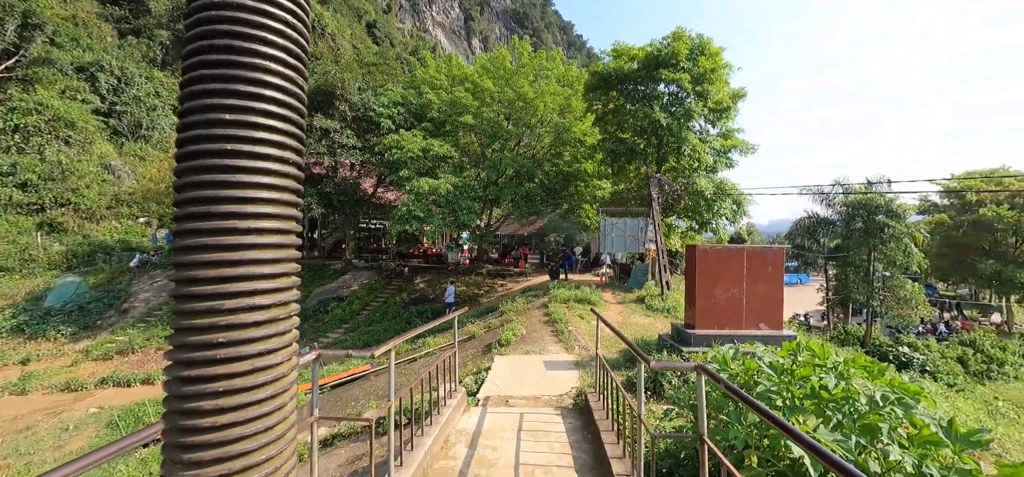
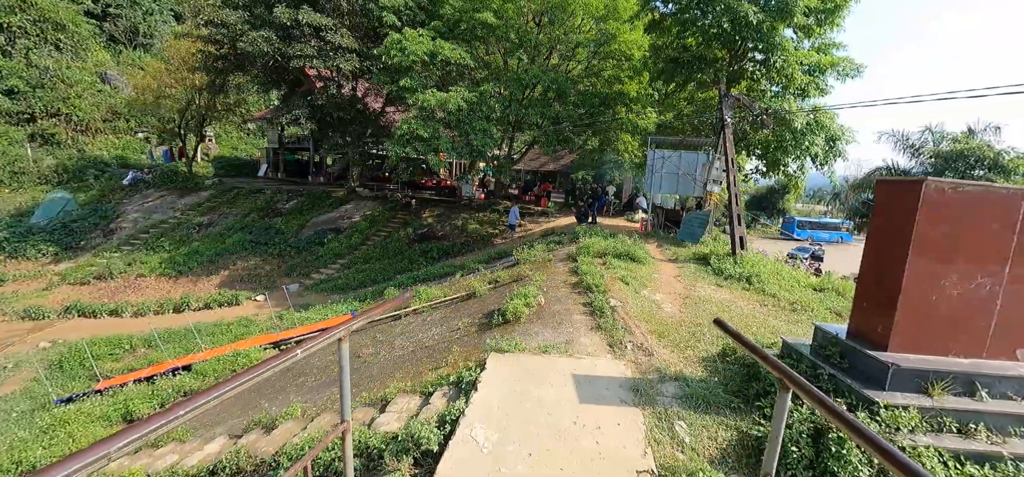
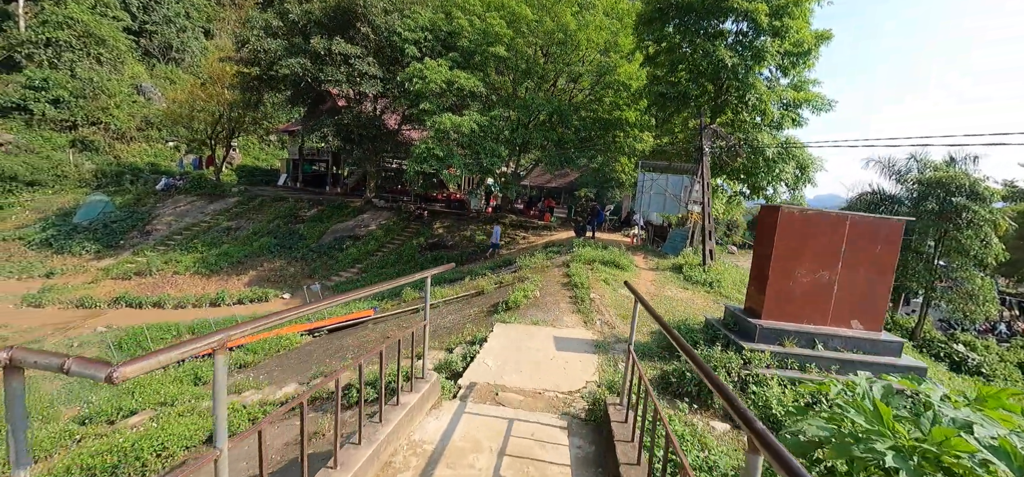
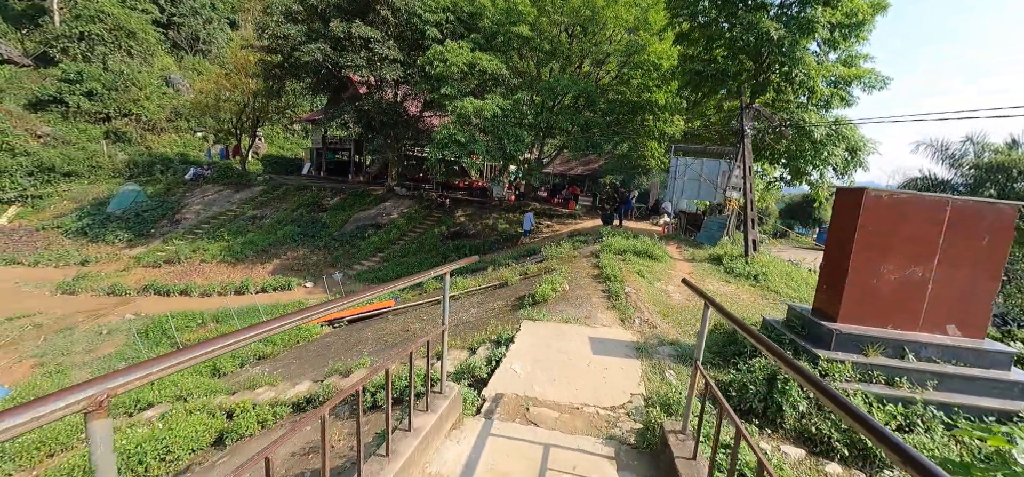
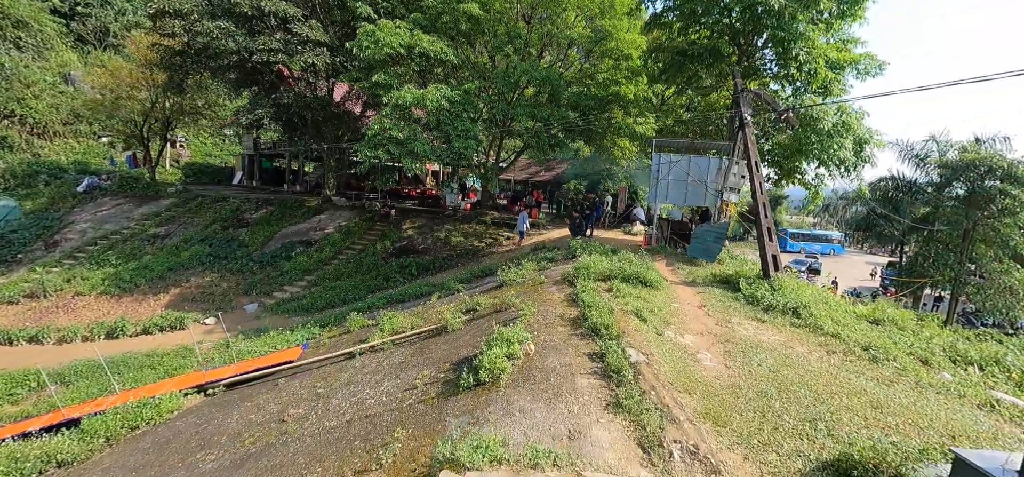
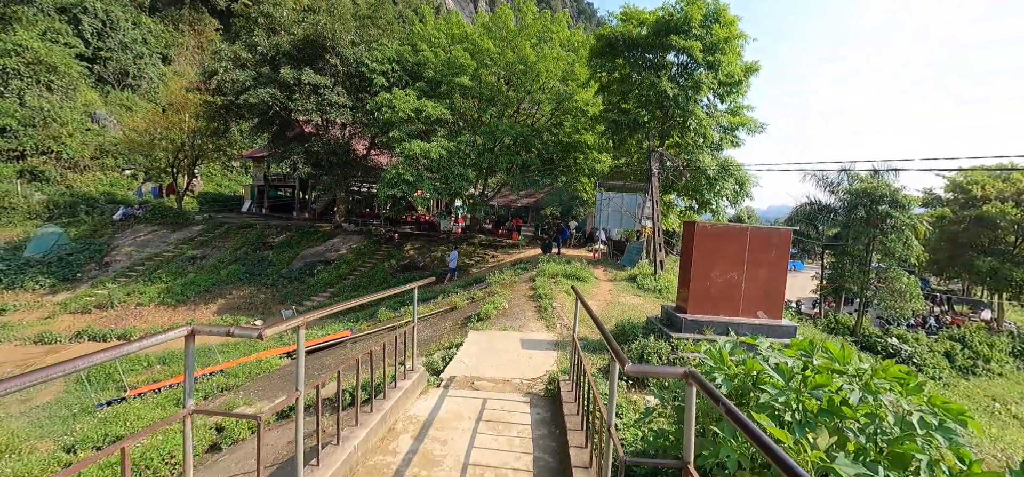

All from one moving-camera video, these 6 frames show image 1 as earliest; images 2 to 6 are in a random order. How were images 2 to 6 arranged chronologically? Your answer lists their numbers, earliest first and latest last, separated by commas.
6, 3, 4, 2, 5
